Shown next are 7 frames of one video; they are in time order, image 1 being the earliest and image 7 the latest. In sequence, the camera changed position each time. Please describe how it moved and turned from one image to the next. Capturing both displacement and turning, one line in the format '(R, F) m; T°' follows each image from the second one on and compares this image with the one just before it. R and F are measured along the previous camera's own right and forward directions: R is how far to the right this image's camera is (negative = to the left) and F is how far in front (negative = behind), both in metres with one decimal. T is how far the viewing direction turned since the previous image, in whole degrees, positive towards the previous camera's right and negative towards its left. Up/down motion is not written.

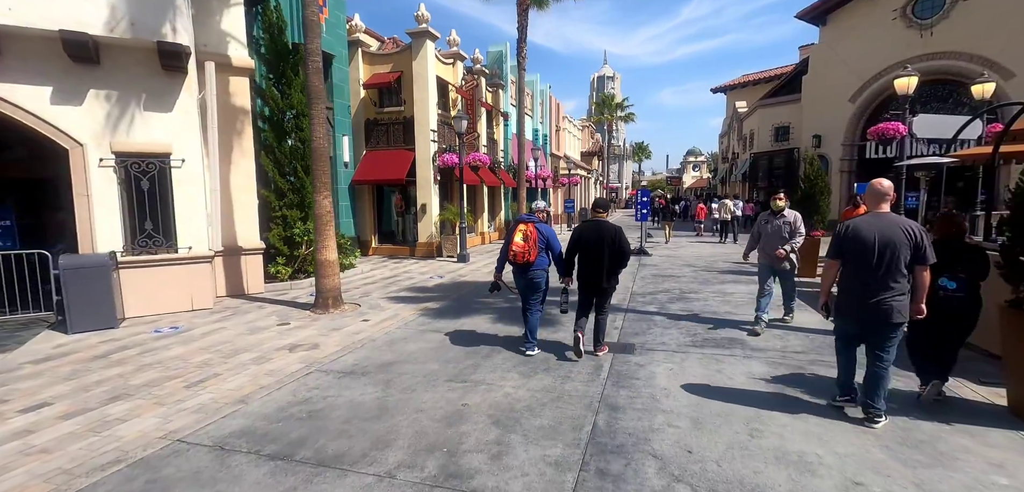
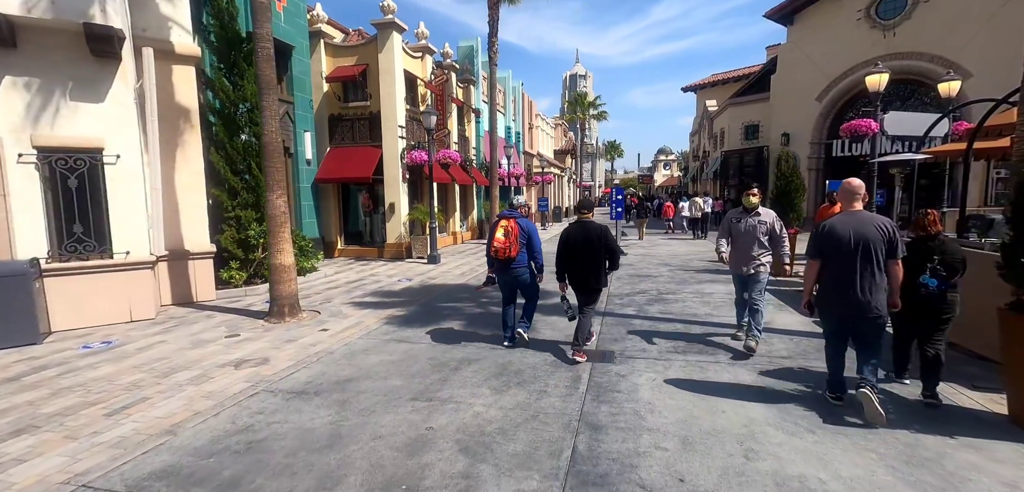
(0.0, +0.4) m; +3°
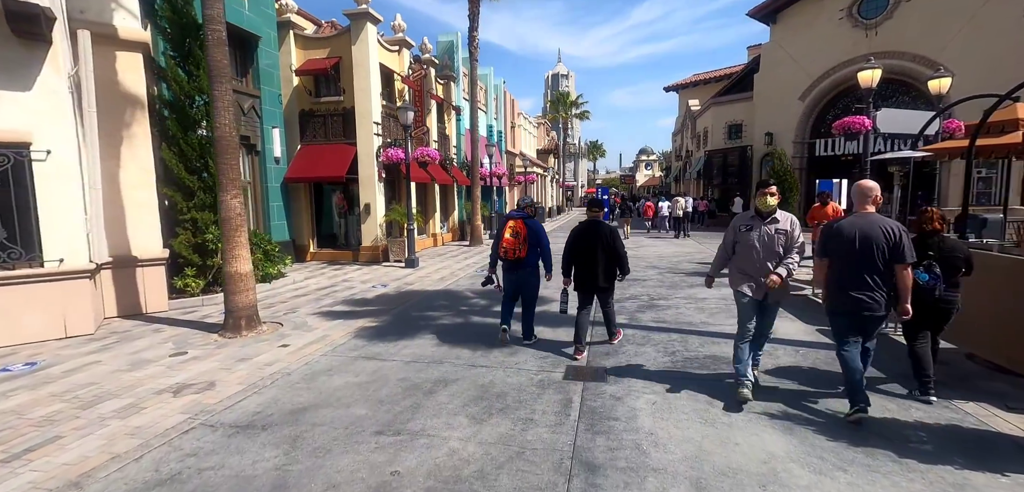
(0.0, +0.6) m; +2°
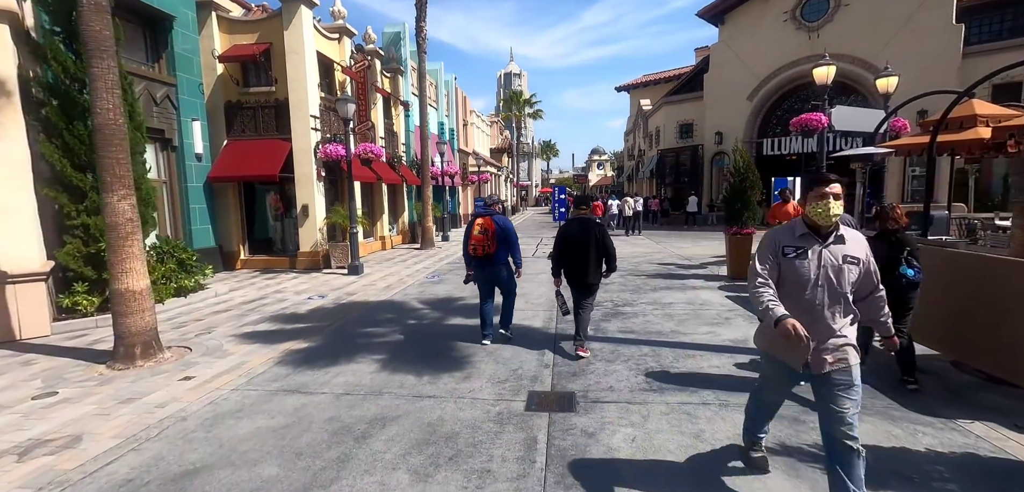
(0.0, +0.8) m; +5°
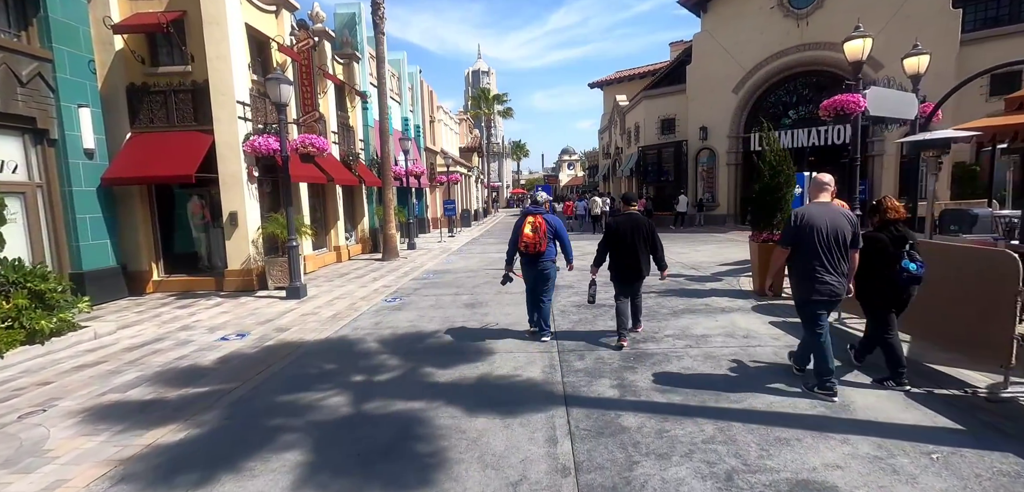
(-0.1, +2.0) m; +3°
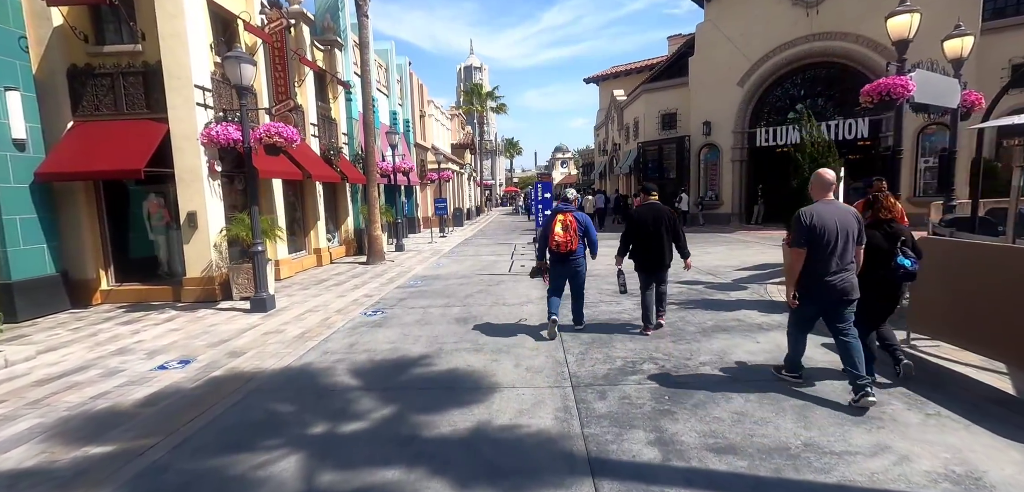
(-0.1, +1.1) m; +1°
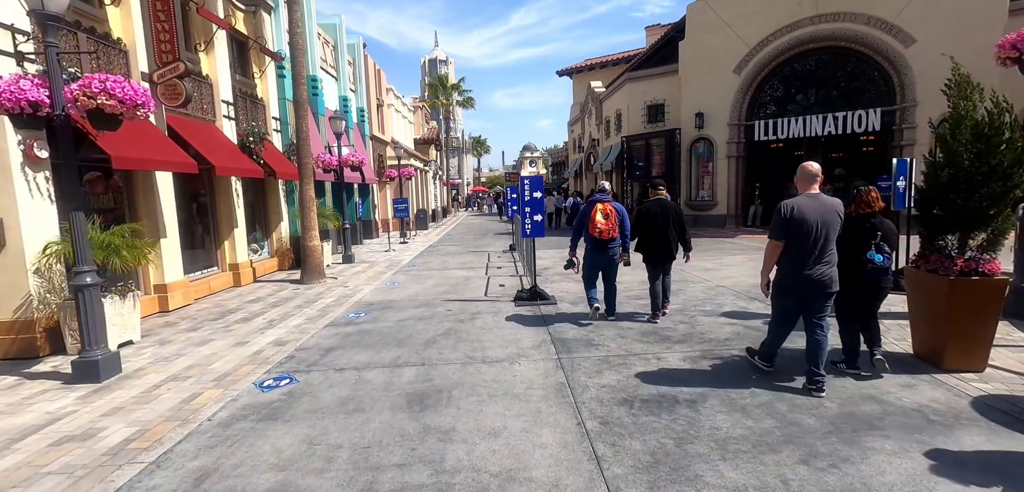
(-0.2, +2.6) m; +4°
